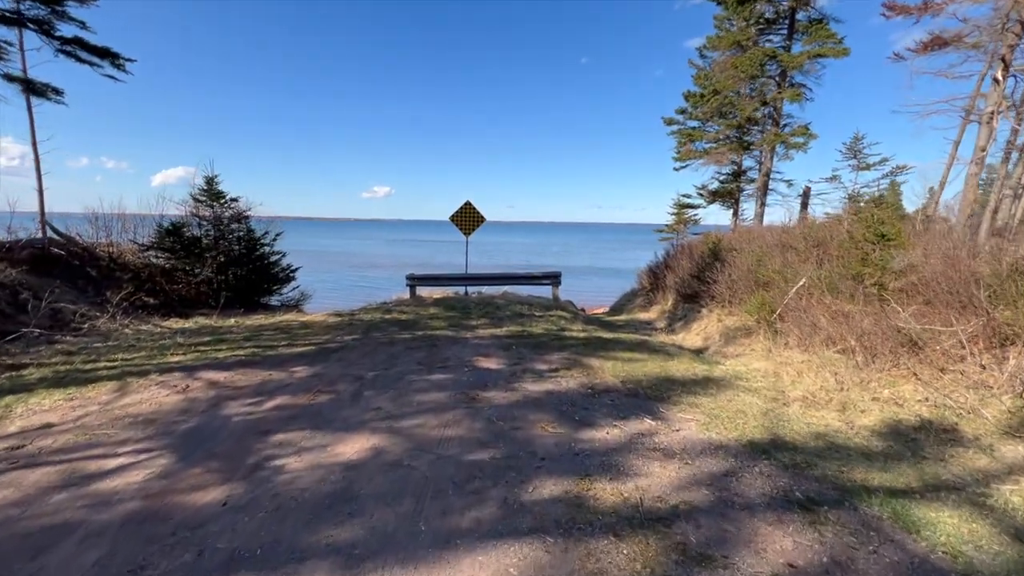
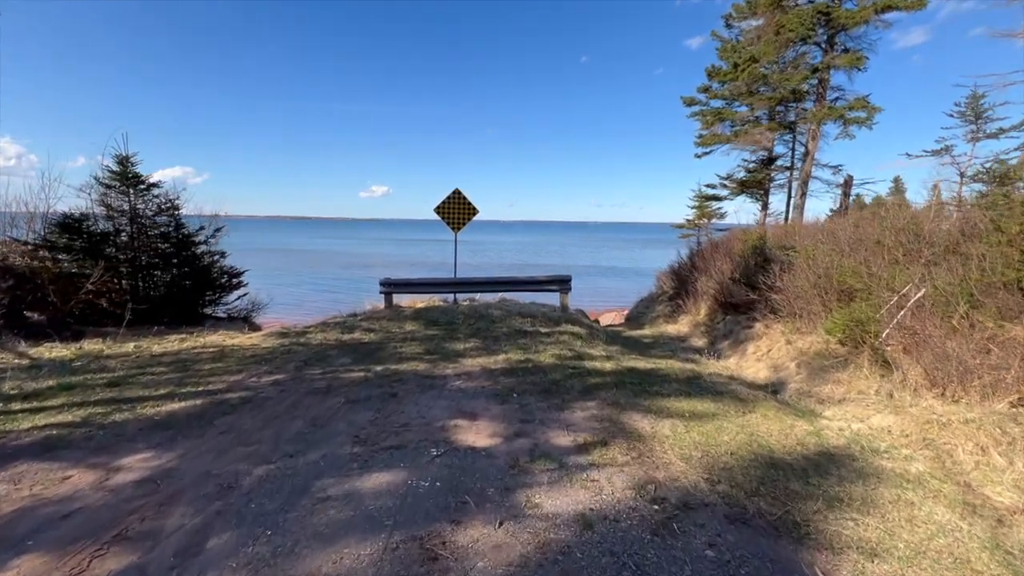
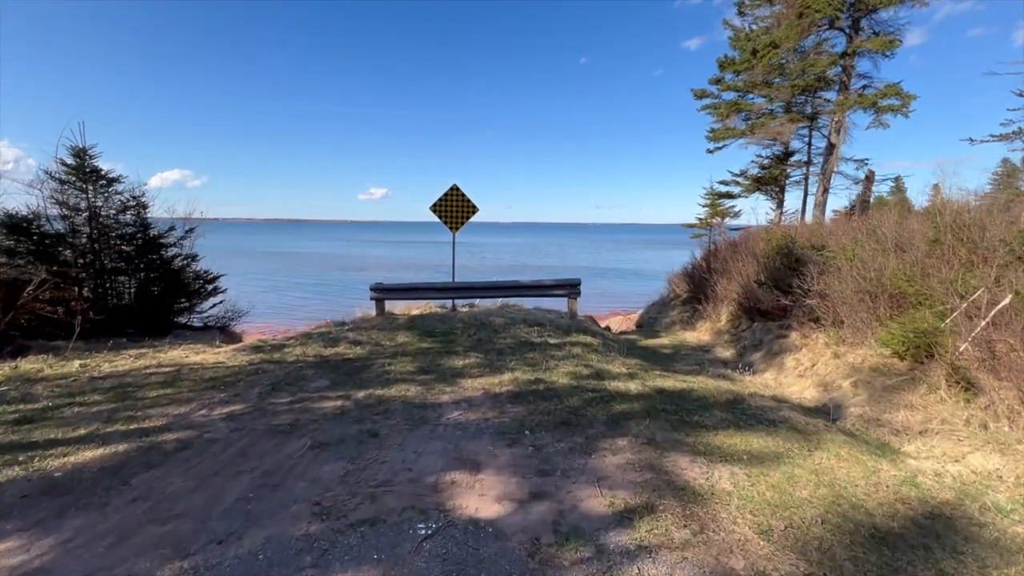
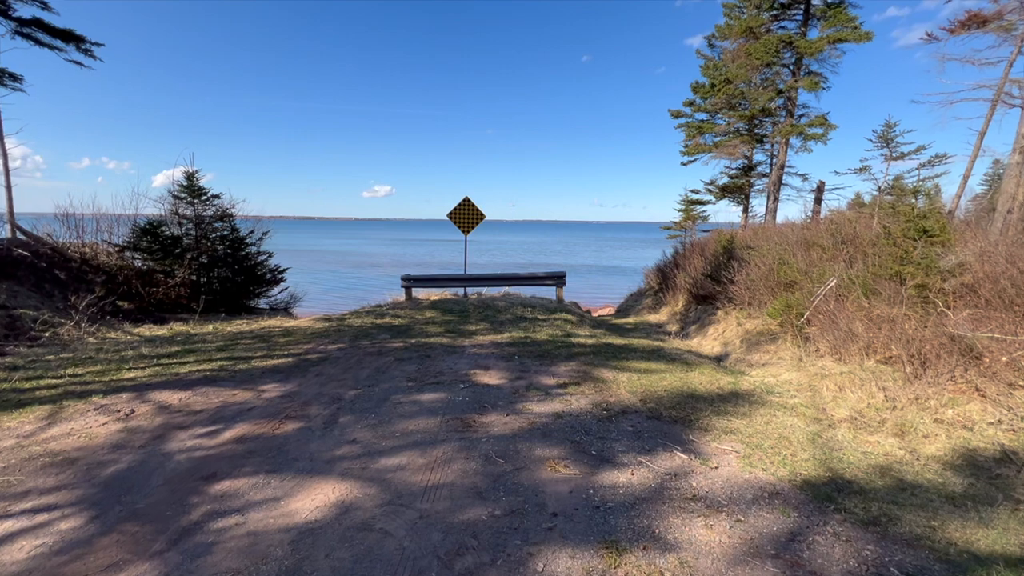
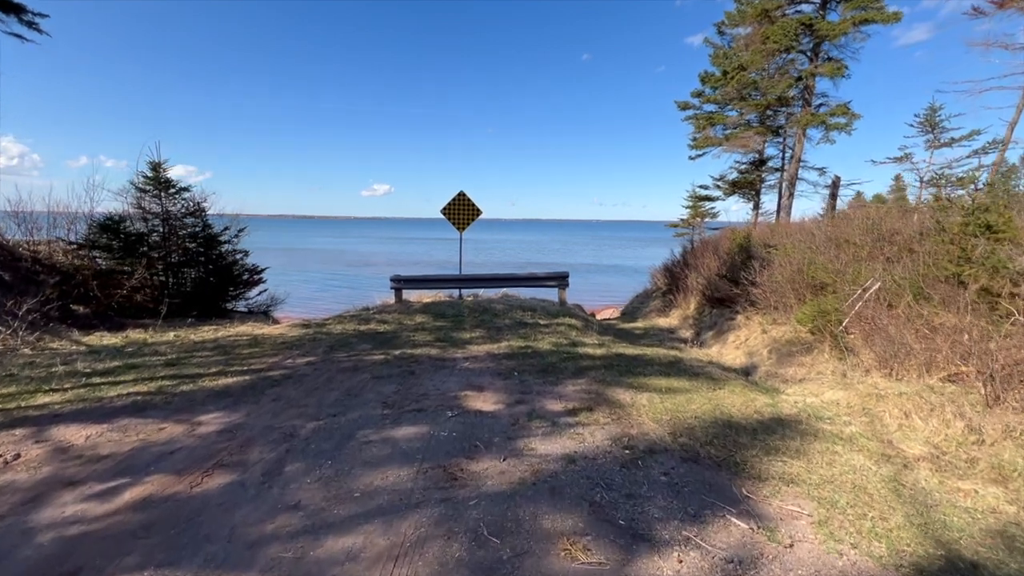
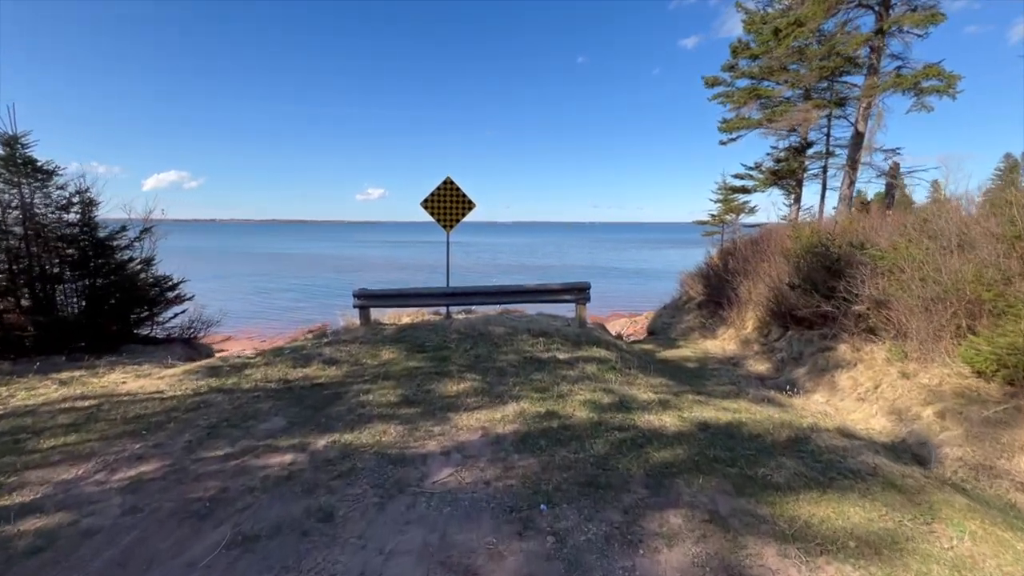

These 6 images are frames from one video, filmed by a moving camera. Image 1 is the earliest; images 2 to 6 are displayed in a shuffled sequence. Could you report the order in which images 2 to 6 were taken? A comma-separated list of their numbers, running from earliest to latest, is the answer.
4, 5, 2, 3, 6
